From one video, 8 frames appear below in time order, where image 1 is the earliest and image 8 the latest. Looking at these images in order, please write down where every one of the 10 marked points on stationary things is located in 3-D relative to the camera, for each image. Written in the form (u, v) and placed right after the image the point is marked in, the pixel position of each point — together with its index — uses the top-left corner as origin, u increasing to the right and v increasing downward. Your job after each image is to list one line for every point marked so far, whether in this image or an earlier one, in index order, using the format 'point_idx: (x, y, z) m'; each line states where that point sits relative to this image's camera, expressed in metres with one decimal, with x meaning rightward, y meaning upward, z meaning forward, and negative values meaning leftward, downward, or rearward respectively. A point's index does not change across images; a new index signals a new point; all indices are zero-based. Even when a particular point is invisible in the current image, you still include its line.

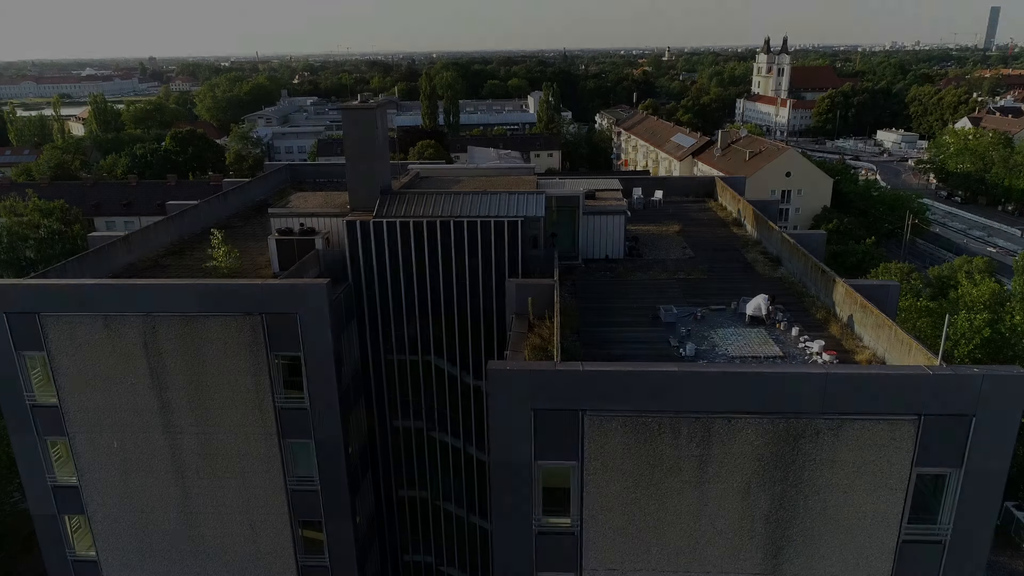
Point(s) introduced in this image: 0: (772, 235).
0: (+6.1, +1.3, +16.9) m
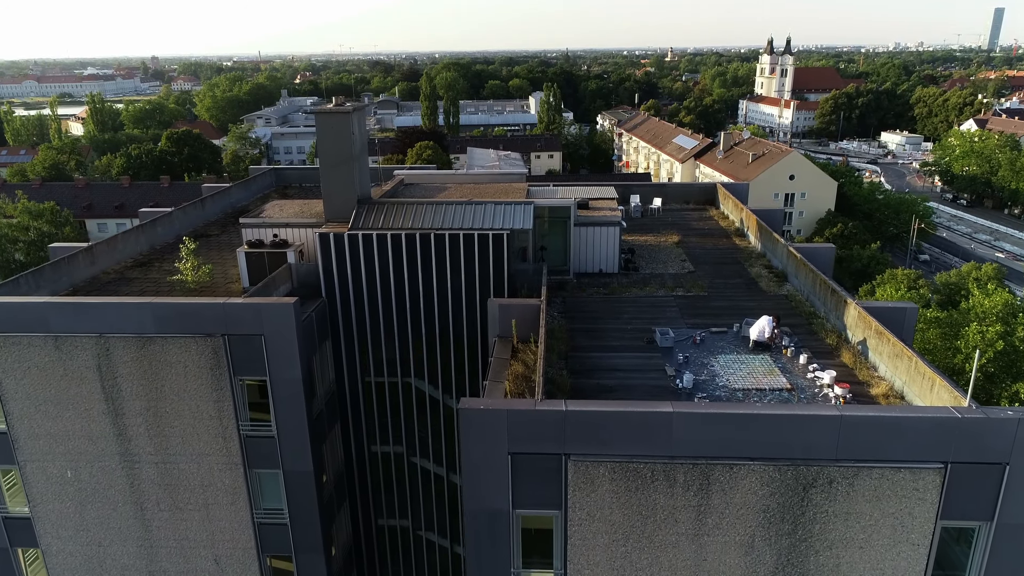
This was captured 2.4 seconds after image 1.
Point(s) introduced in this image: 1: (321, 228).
0: (+5.9, +0.9, +15.8) m
1: (-3.9, +1.2, +14.5) m
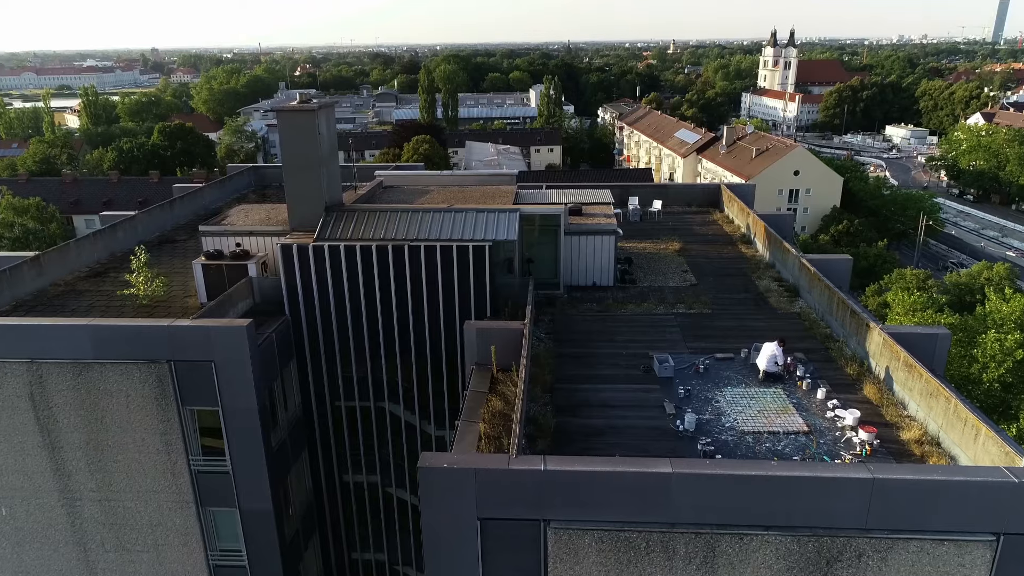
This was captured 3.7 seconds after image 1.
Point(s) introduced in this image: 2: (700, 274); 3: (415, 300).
0: (+5.6, +0.6, +14.4) m
1: (-4.2, +0.9, +13.1) m
2: (+4.0, +0.3, +15.2) m
3: (-1.8, -0.2, +13.0) m
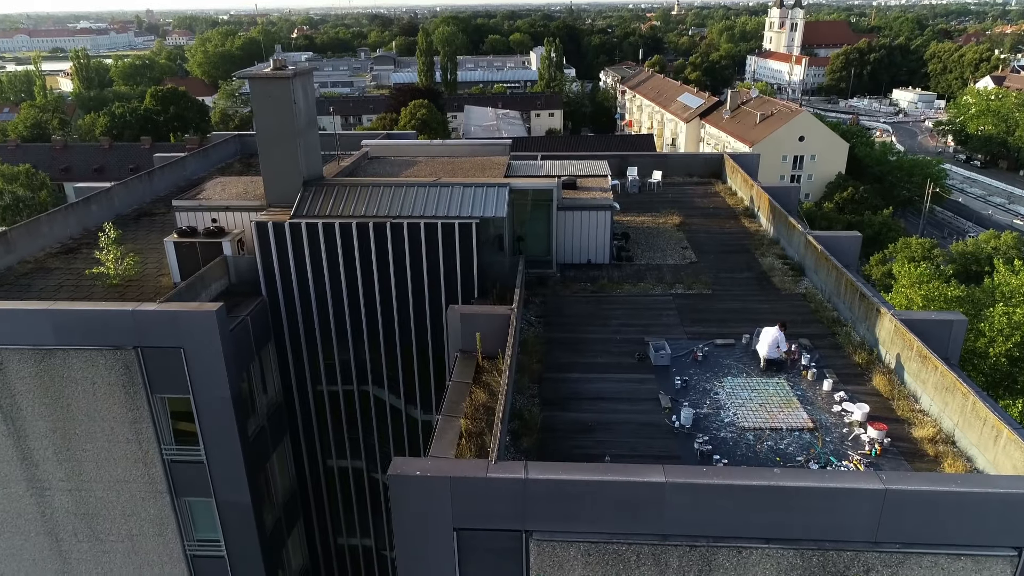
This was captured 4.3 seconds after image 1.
0: (+5.4, +1.0, +13.7) m
1: (-4.4, +1.3, +12.4) m
2: (+3.8, +0.8, +14.5) m
3: (-2.0, +0.1, +12.4) m
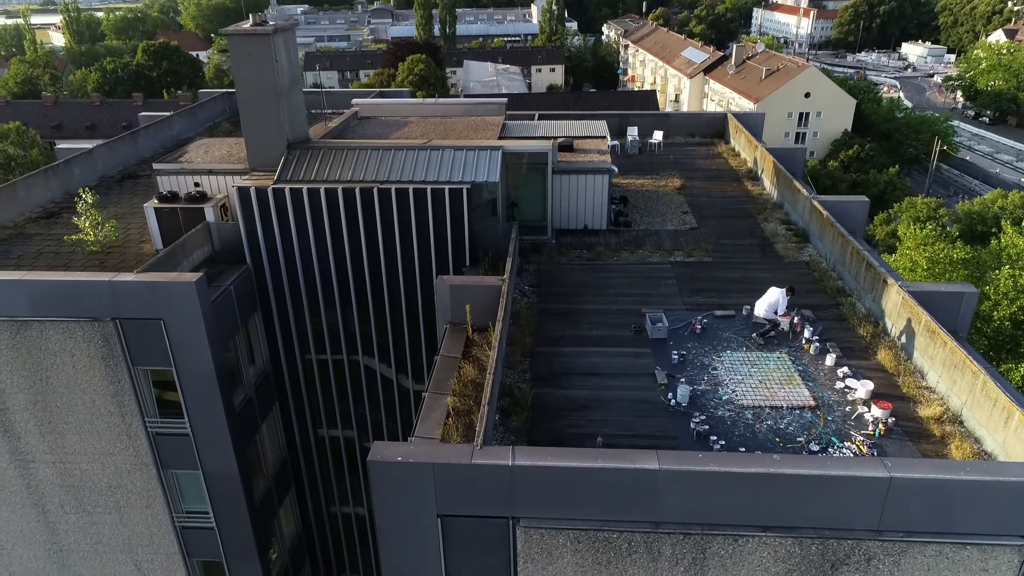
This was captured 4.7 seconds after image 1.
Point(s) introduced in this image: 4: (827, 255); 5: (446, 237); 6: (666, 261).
0: (+5.3, +1.6, +13.2) m
1: (-4.5, +1.8, +11.9) m
2: (+3.7, +1.4, +14.0) m
3: (-2.1, +0.7, +11.9) m
4: (+5.2, +0.5, +11.7) m
5: (-1.1, +0.9, +11.8) m
6: (+2.6, +0.5, +12.0) m
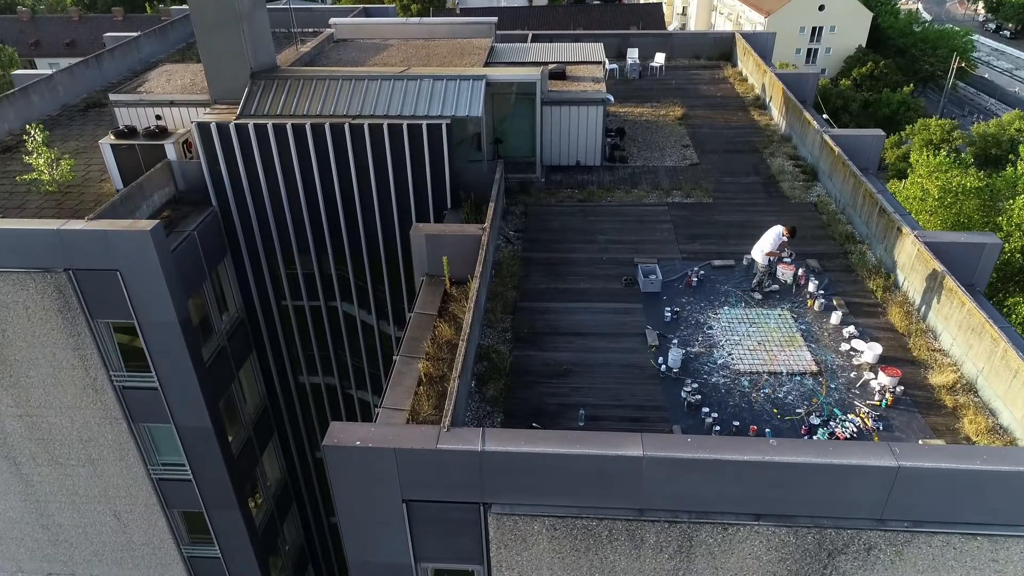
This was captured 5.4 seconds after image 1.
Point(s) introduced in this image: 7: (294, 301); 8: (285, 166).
0: (+5.0, +2.7, +12.2) m
1: (-4.7, +2.7, +10.9) m
2: (+3.5, +2.5, +13.0) m
3: (-2.3, +1.6, +11.1) m
4: (+4.9, +1.4, +10.8) m
5: (-1.3, +1.7, +11.0) m
6: (+2.4, +1.3, +11.2) m
7: (-3.7, -0.2, +12.2) m
8: (-3.5, +1.9, +10.9) m
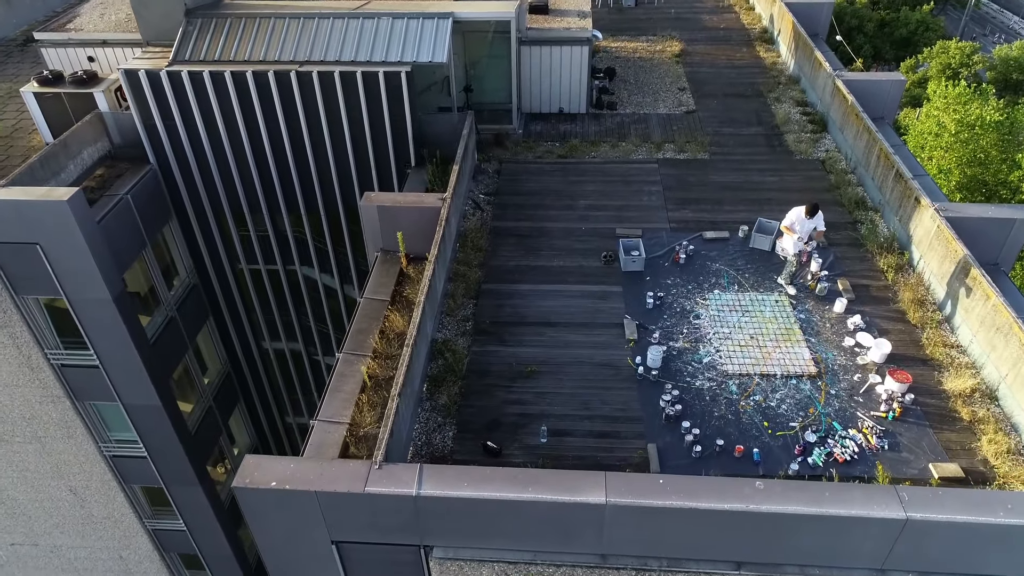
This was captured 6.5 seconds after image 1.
0: (+4.7, +3.2, +10.9) m
1: (-5.1, +3.1, +9.6) m
2: (+3.1, +3.2, +11.7) m
3: (-2.7, +2.0, +9.9) m
4: (+4.5, +1.8, +9.6) m
5: (-1.7, +2.2, +9.8) m
6: (+2.0, +1.8, +10.0) m
7: (-4.1, +0.4, +11.2) m
8: (-3.9, +2.3, +9.7) m
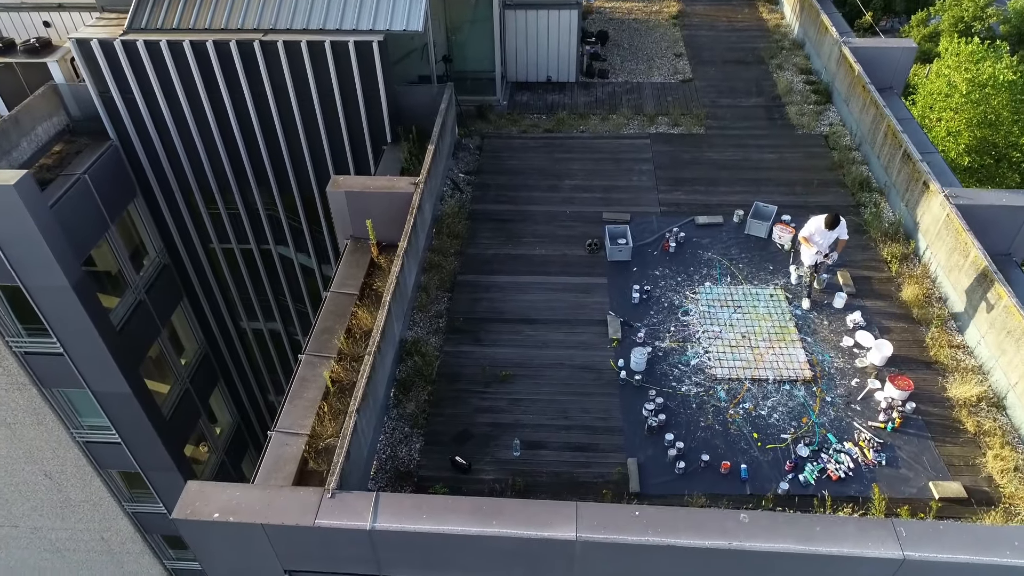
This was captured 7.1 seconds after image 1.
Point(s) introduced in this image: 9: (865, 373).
0: (+4.4, +3.5, +10.2) m
1: (-5.4, +3.3, +9.0) m
2: (+2.9, +3.5, +11.0) m
3: (-2.9, +2.2, +9.3) m
4: (+4.3, +2.0, +9.0) m
5: (-1.9, +2.4, +9.1) m
6: (+1.7, +2.0, +9.4) m
7: (-4.3, +0.7, +10.7) m
8: (-4.1, +2.5, +9.1) m
9: (+3.1, -0.7, +6.2) m
